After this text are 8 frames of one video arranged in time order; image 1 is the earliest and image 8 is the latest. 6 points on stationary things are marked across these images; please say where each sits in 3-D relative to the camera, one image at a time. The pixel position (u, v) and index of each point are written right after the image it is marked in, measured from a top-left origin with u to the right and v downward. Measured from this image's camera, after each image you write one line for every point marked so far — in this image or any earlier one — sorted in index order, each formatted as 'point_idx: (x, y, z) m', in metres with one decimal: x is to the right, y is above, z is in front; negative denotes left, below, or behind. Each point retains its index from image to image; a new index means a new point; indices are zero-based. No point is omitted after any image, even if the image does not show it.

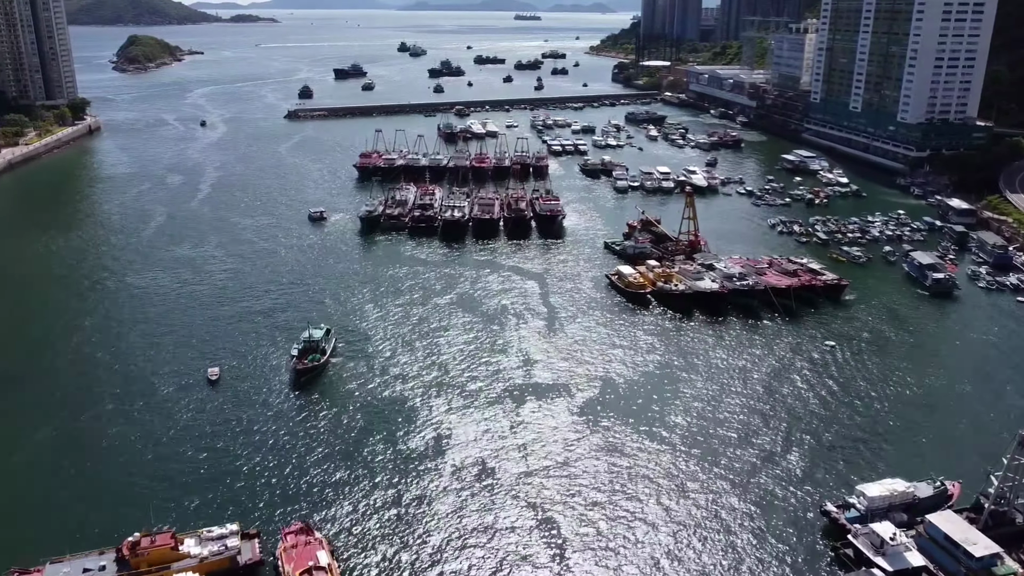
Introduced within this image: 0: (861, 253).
0: (+8.2, +0.8, +19.6) m
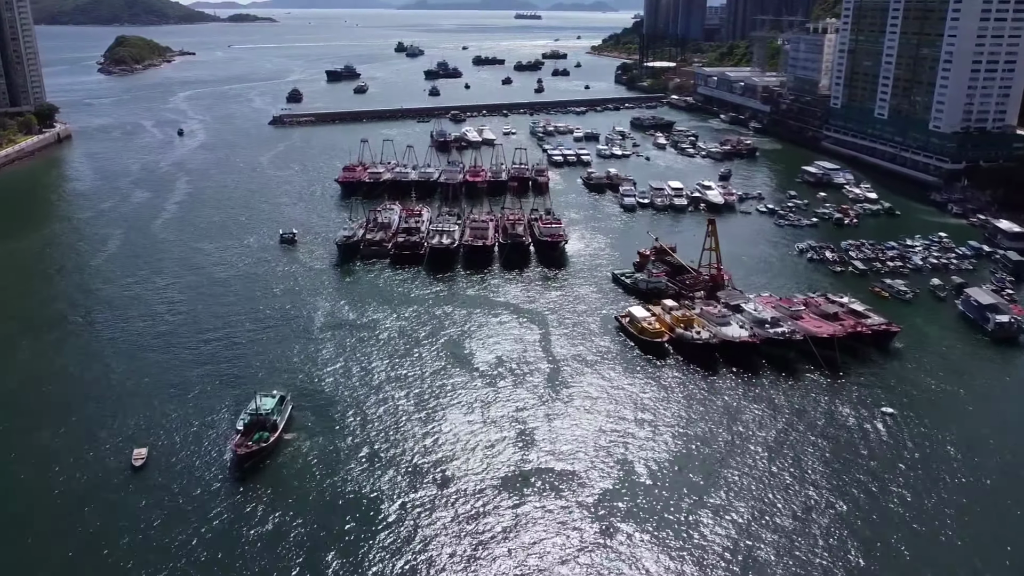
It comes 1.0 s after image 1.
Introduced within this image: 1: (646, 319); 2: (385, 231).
0: (+8.1, 0.0, +17.2) m
1: (+2.4, -0.5, +14.6) m
2: (-3.1, +1.4, +19.9) m
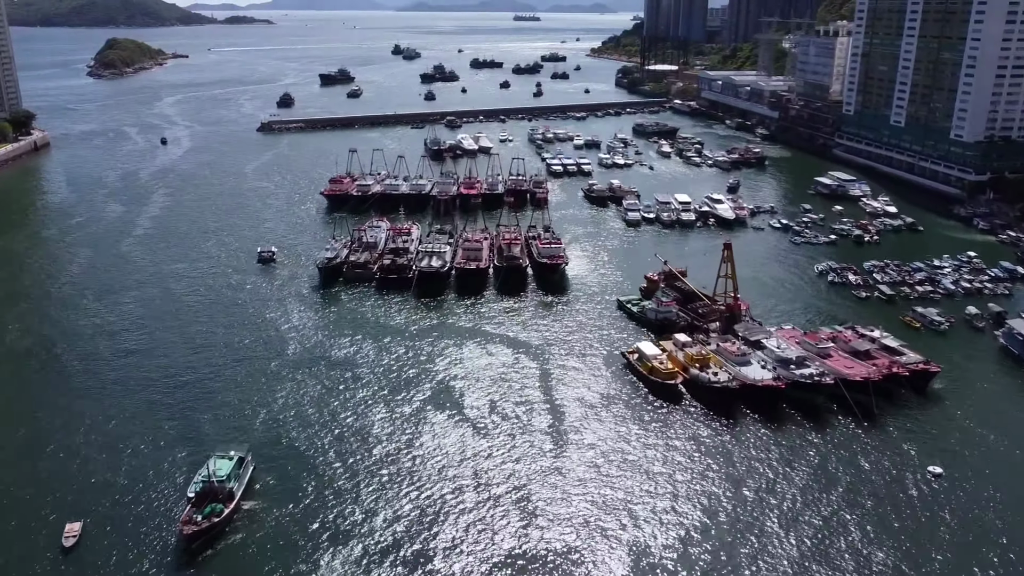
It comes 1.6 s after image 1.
0: (+8.1, -0.5, +15.7) m
1: (+2.3, -1.1, +13.1) m
2: (-3.1, +0.8, +18.4) m
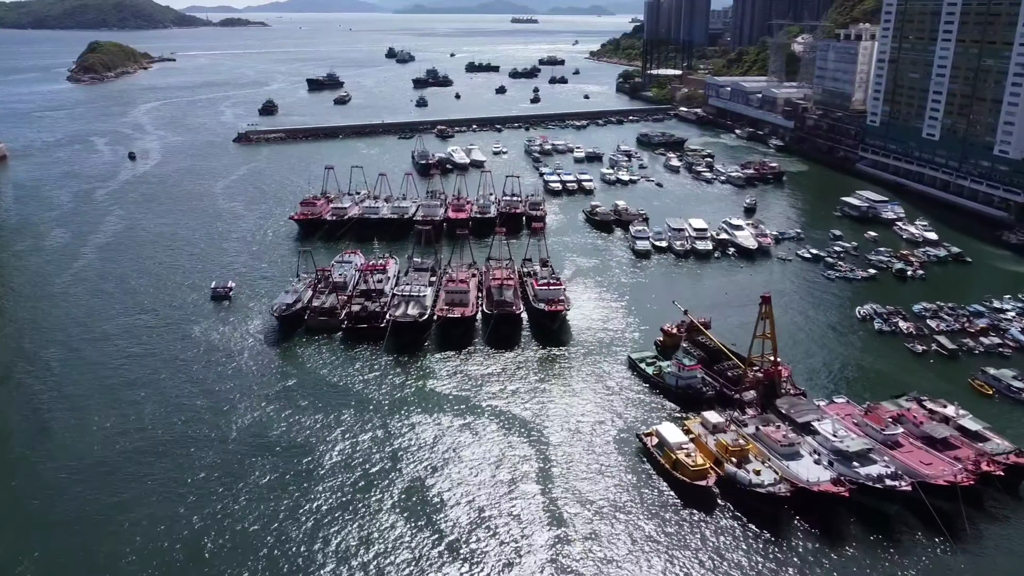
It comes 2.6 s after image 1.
0: (+7.9, -1.4, +13.1) m
1: (+2.2, -2.0, +10.5) m
2: (-3.3, -0.1, +15.8) m
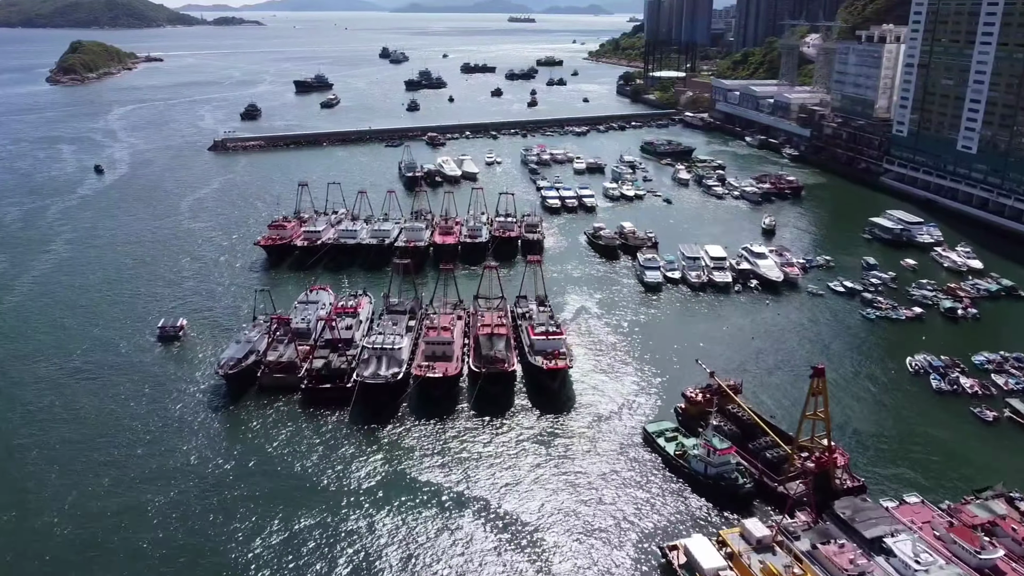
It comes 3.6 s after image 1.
0: (+7.8, -2.2, +10.7) m
1: (+2.0, -2.8, +8.1) m
2: (-3.4, -0.9, +13.4) m
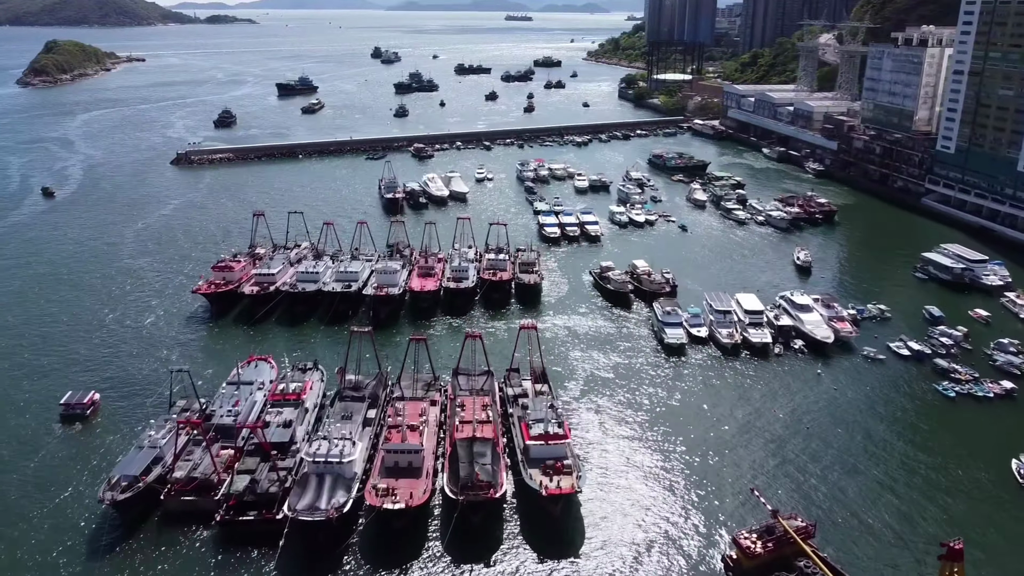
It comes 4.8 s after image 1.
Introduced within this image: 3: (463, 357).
0: (+7.7, -3.3, +7.6) m
1: (+1.9, -3.9, +5.0) m
2: (-3.6, -1.9, +10.3) m
3: (-0.7, -1.0, +13.1) m
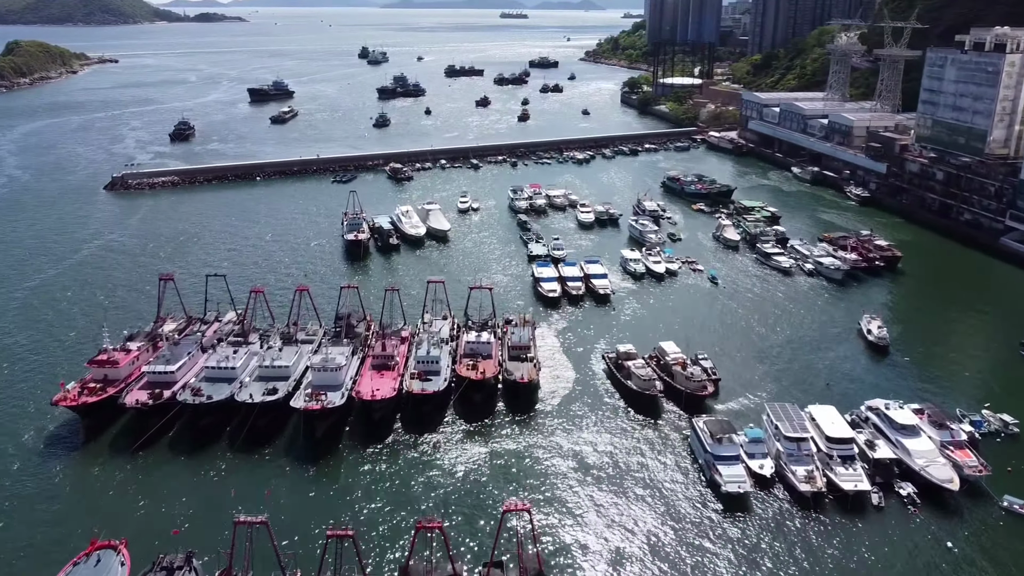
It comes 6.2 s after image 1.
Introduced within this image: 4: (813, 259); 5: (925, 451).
0: (+7.5, -4.7, +3.3) m
1: (+1.8, -5.3, +0.7) m
2: (-3.7, -3.4, +5.9) m
3: (-0.9, -2.5, +8.8) m
4: (+6.7, +0.6, +18.6) m
5: (+5.2, -2.0, +10.4) m
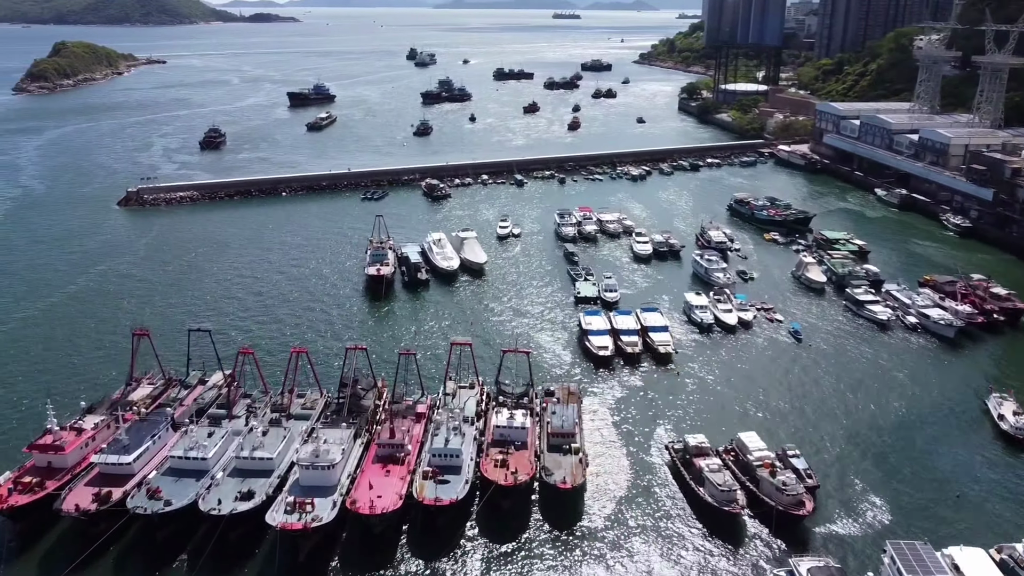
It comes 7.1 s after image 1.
0: (+7.4, -5.8, +0.3) m
1: (+1.5, -6.3, -2.0) m
2: (-3.7, -4.3, +3.5) m
3: (-0.7, -3.4, +6.2) m
4: (+7.6, -0.4, +15.6) m
5: (+5.5, -3.1, +7.5) m
